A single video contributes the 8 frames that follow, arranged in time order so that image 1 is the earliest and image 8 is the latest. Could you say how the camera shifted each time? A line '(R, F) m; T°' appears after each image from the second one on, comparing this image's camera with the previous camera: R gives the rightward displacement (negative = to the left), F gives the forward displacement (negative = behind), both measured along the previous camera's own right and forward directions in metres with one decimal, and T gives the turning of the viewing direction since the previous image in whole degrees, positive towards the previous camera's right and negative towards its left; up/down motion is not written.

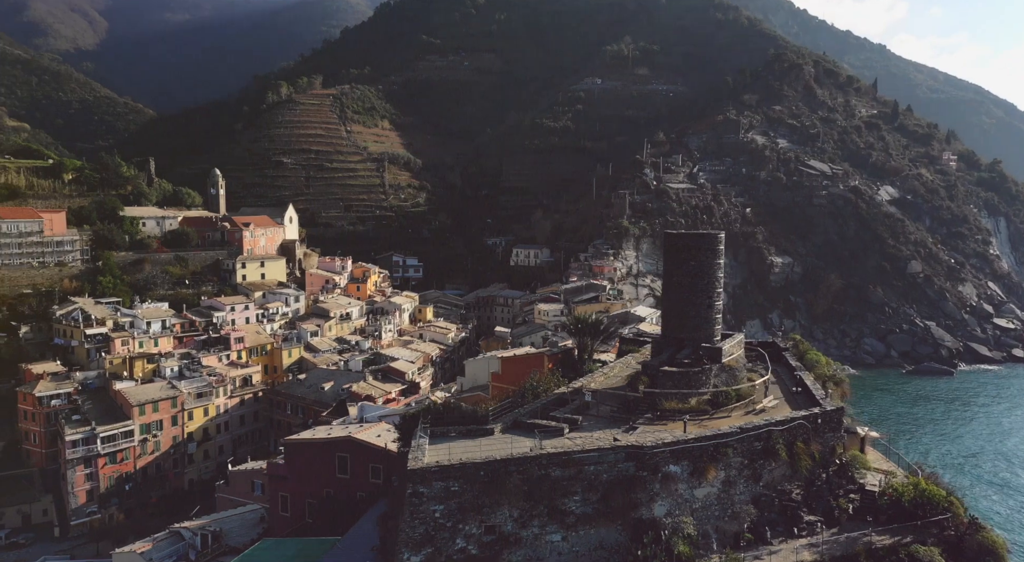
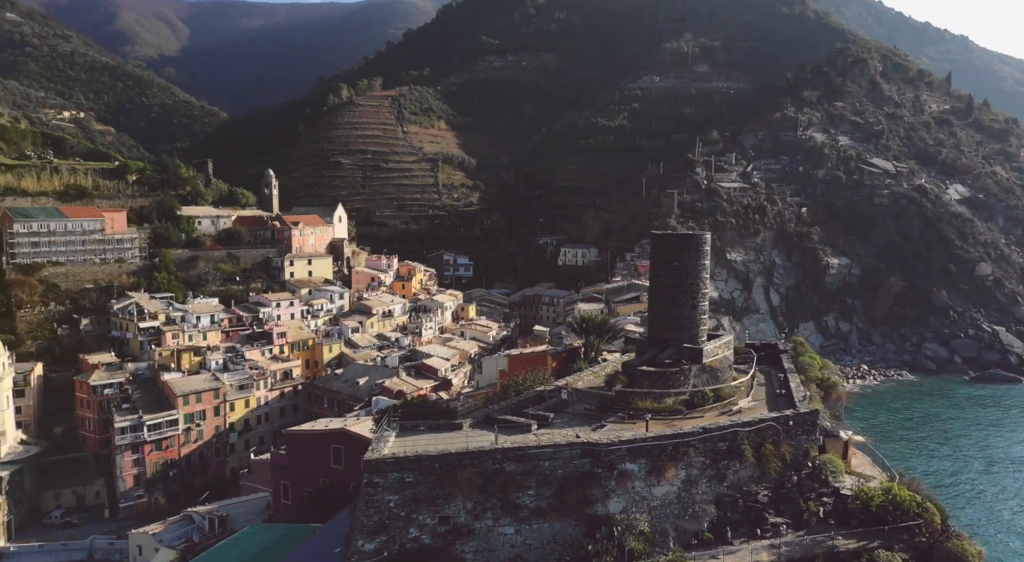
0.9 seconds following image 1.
(+1.2, -0.2) m; -5°
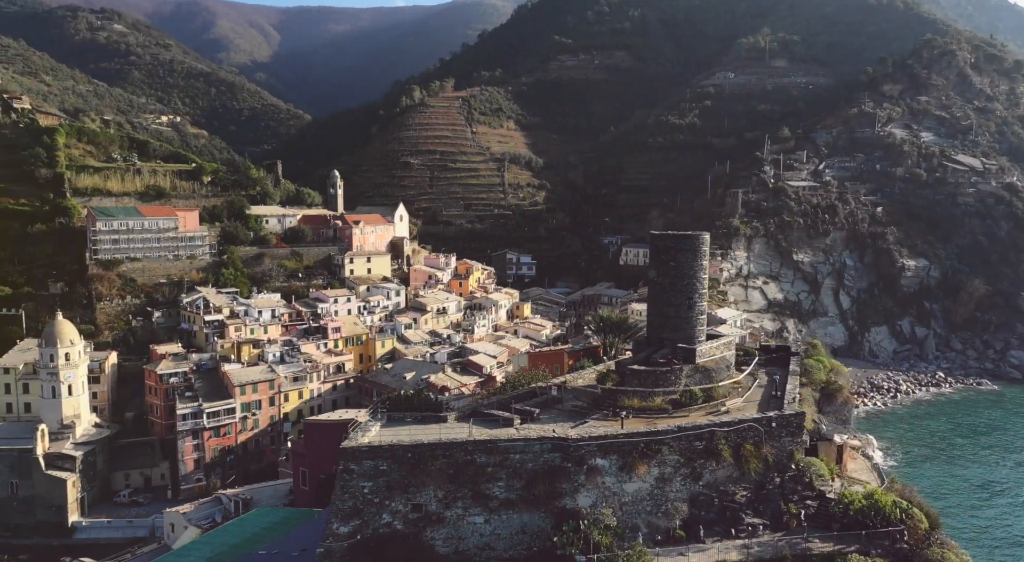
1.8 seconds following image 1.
(+1.2, -0.2) m; -6°
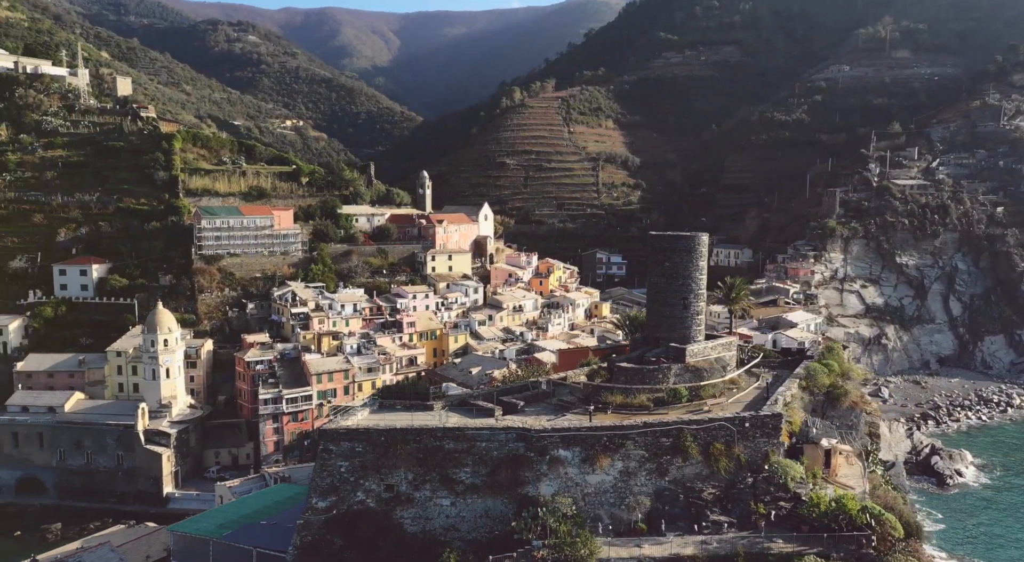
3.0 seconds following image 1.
(+1.7, -0.3) m; -8°
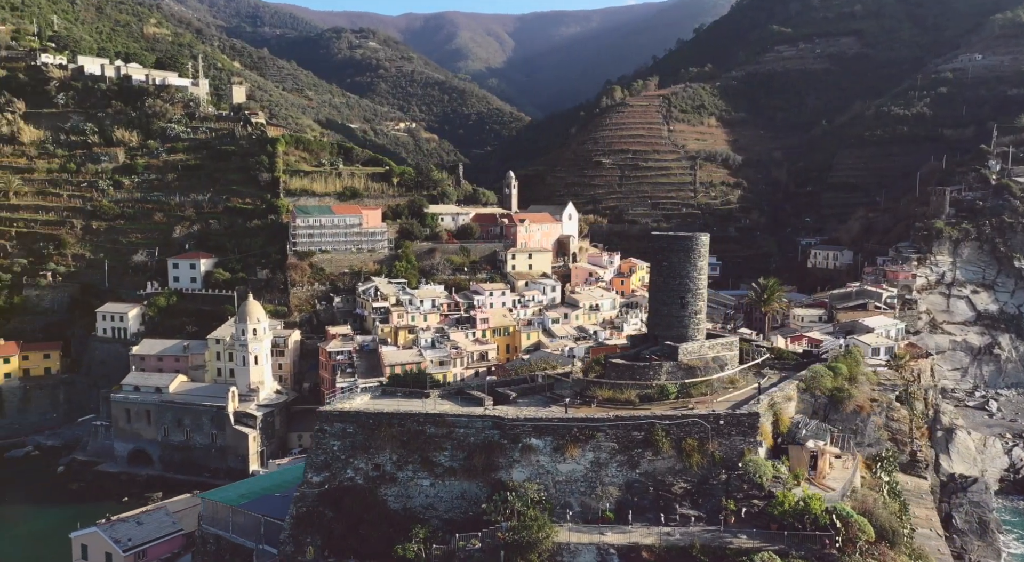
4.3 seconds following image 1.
(+1.7, -0.4) m; -9°
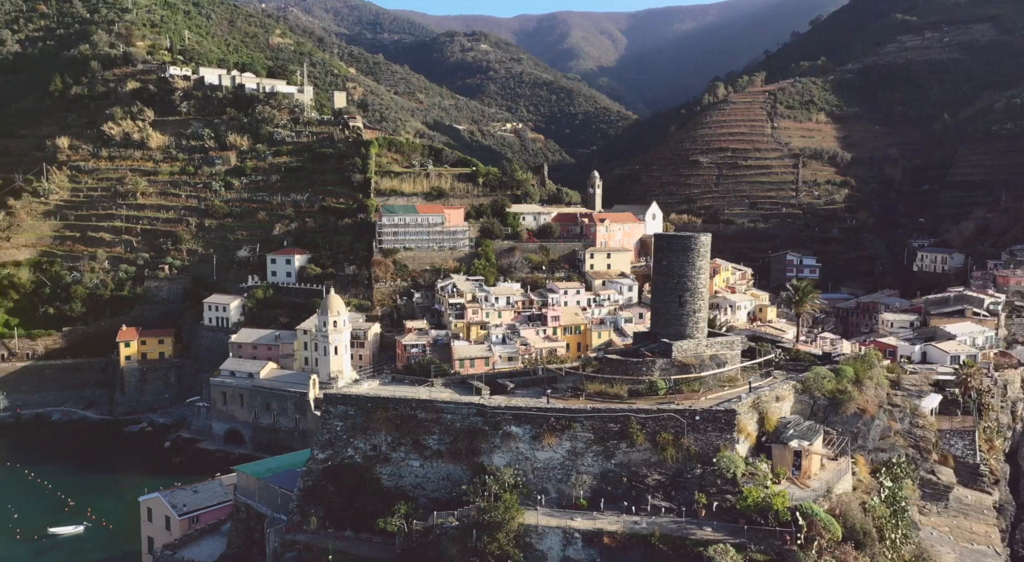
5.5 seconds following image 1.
(+1.6, -0.4) m; -8°
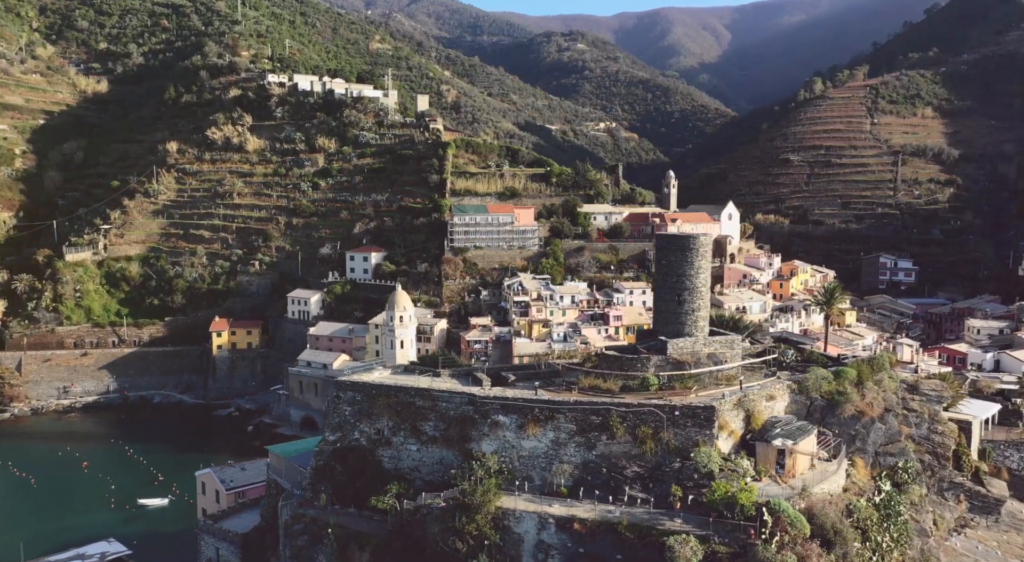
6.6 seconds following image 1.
(+1.4, -0.3) m; -7°
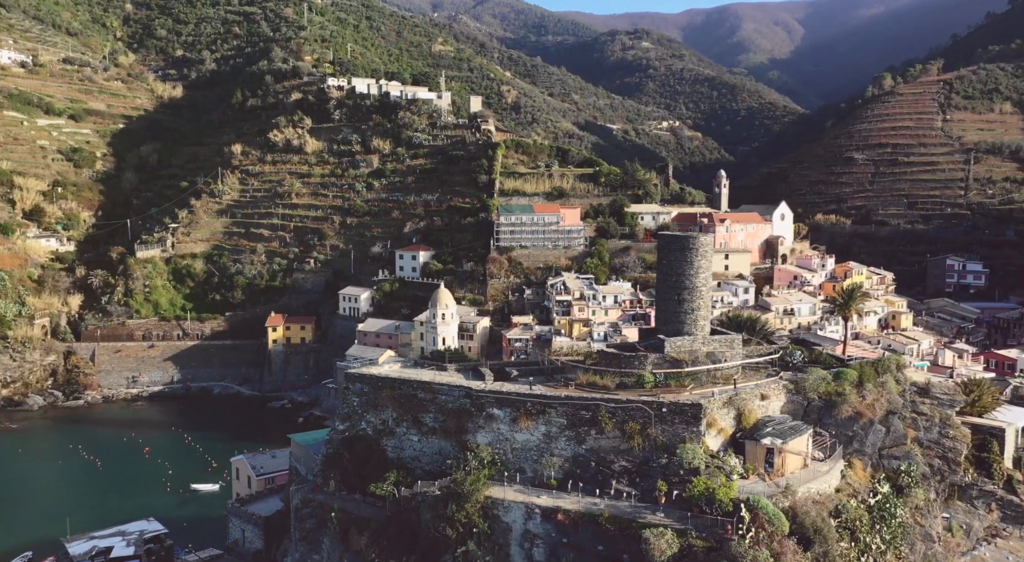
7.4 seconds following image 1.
(+0.9, -0.2) m; -5°
